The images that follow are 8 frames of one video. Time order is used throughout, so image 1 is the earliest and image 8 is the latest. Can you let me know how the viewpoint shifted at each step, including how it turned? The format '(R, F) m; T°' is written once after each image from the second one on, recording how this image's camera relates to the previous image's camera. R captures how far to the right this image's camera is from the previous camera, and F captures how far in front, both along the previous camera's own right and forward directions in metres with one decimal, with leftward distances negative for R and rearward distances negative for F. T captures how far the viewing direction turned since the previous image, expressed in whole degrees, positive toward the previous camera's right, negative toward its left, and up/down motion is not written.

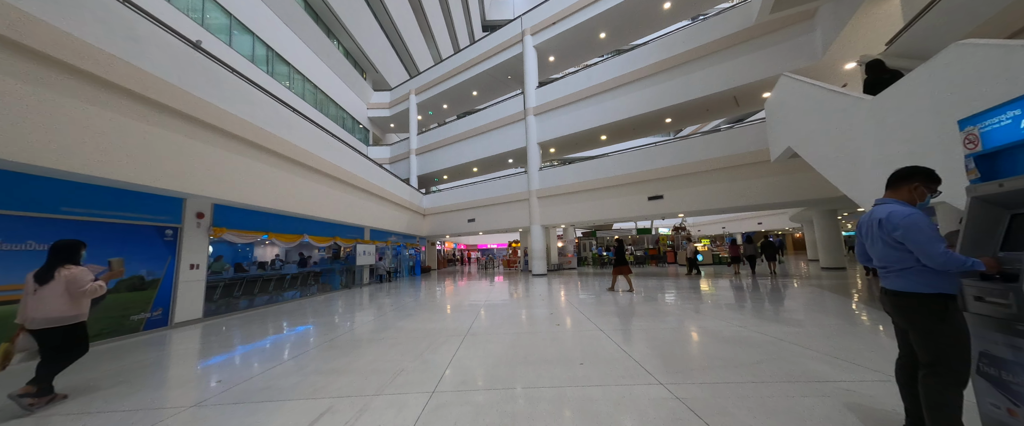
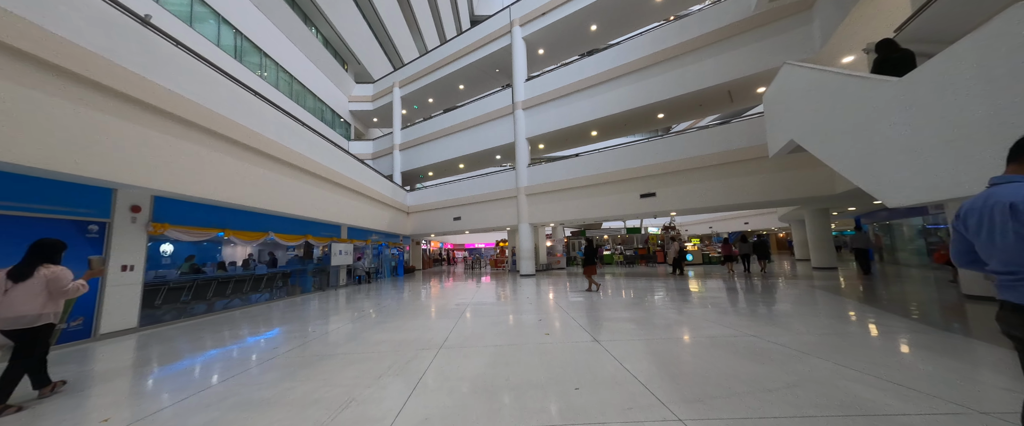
(+0.1, +0.5) m; +2°
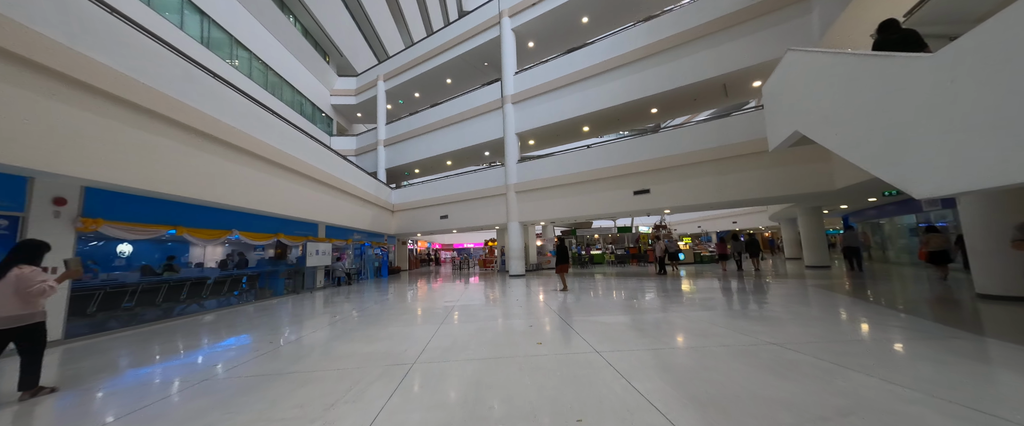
(0.0, +0.4) m; +2°
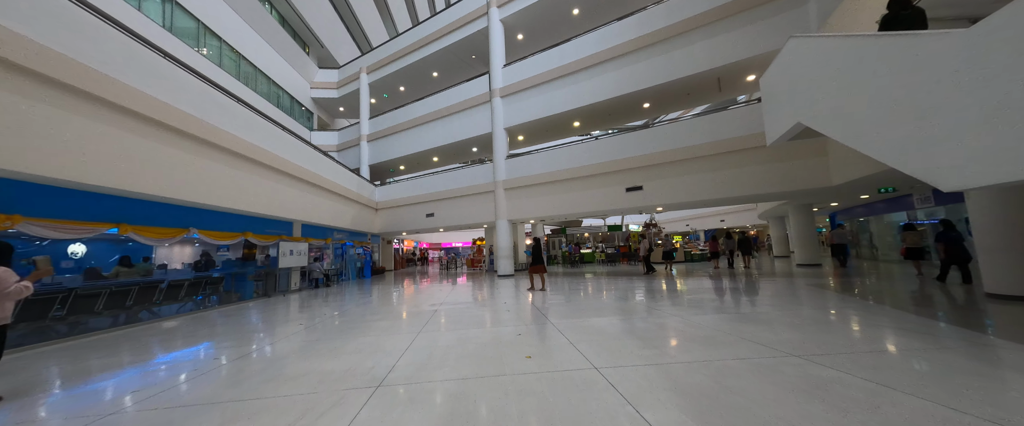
(0.0, +0.4) m; +2°
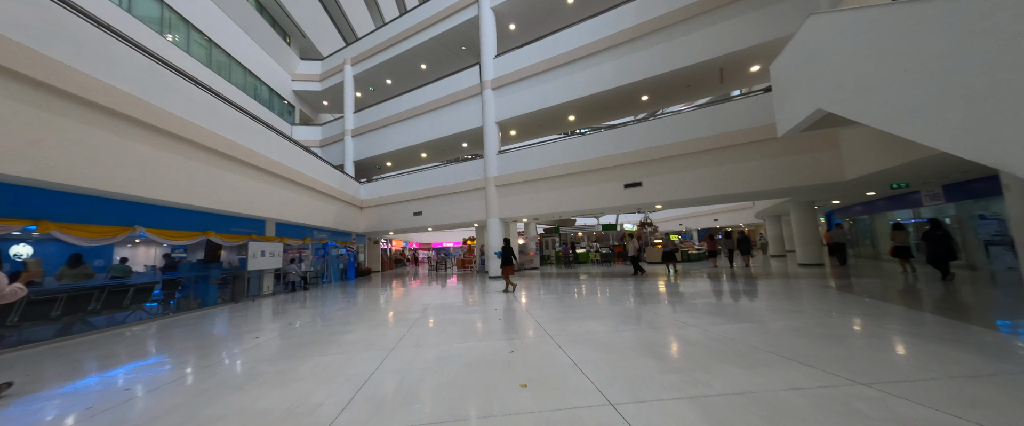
(0.0, +0.5) m; +2°
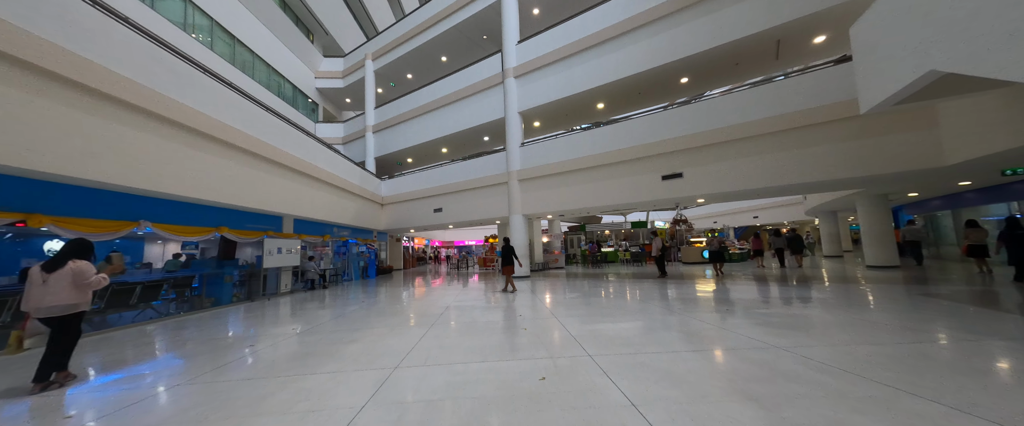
(-0.1, +0.6) m; -4°
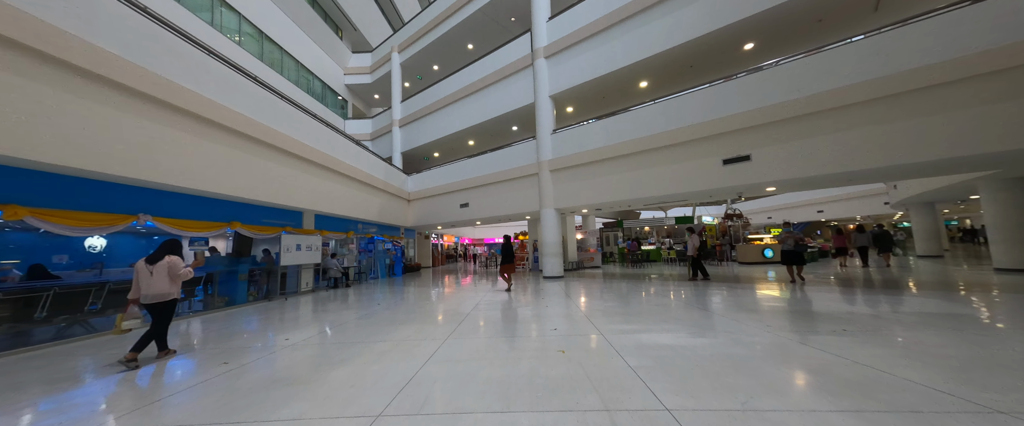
(0.0, +0.8) m; -6°
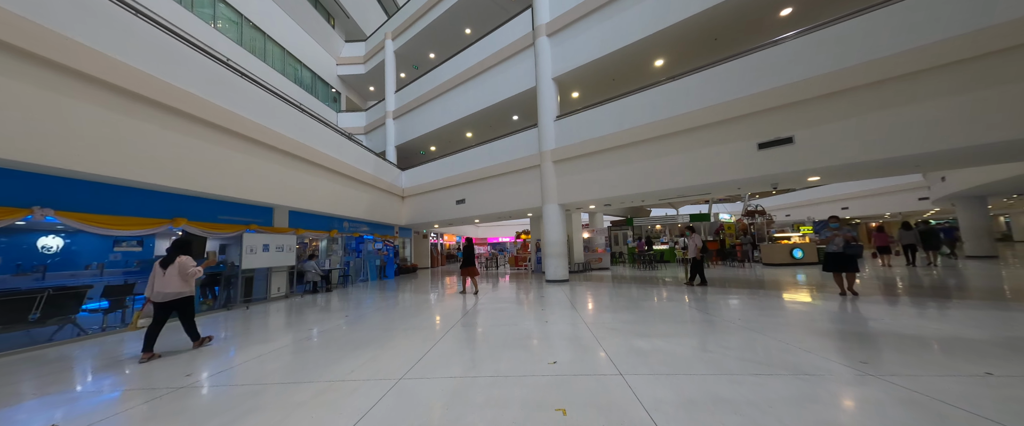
(+0.2, +0.8) m; -2°
